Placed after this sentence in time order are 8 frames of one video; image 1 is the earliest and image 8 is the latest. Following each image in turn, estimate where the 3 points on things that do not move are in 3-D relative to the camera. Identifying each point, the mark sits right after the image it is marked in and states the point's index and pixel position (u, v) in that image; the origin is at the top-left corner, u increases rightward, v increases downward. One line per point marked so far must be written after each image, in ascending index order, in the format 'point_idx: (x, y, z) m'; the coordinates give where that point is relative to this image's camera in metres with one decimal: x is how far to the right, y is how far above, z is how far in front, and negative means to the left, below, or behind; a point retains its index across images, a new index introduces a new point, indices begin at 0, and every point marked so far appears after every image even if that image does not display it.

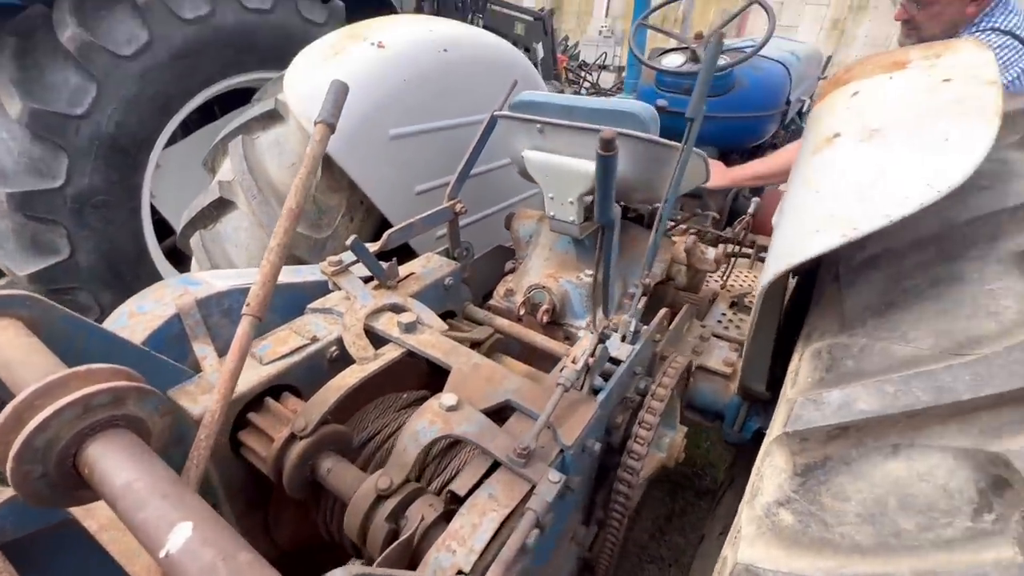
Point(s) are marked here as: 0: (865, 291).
0: (+0.5, 0.0, +0.7) m
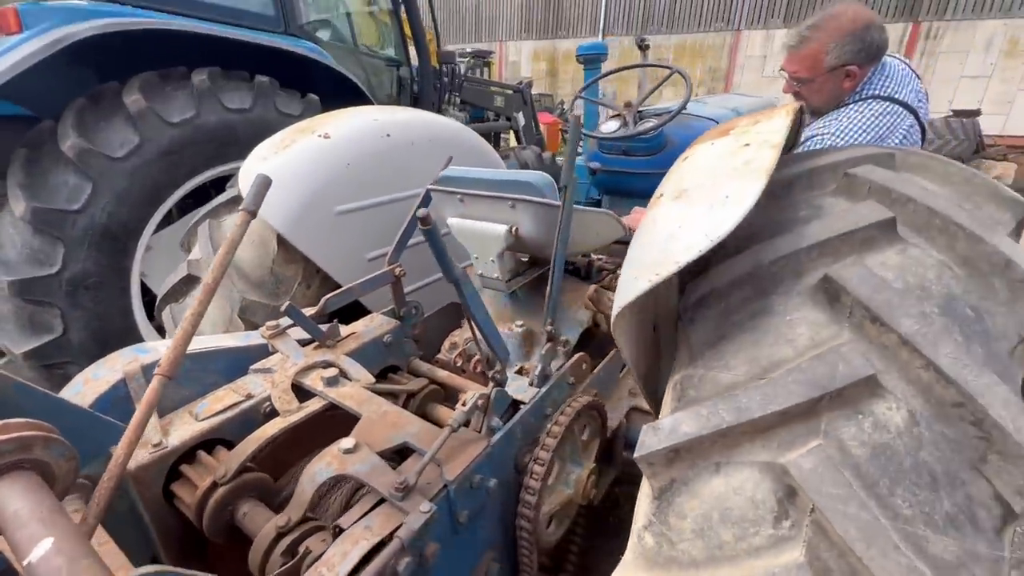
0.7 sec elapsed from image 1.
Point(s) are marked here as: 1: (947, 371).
0: (+0.3, -0.1, +0.8) m
1: (+0.5, -0.1, +0.6) m
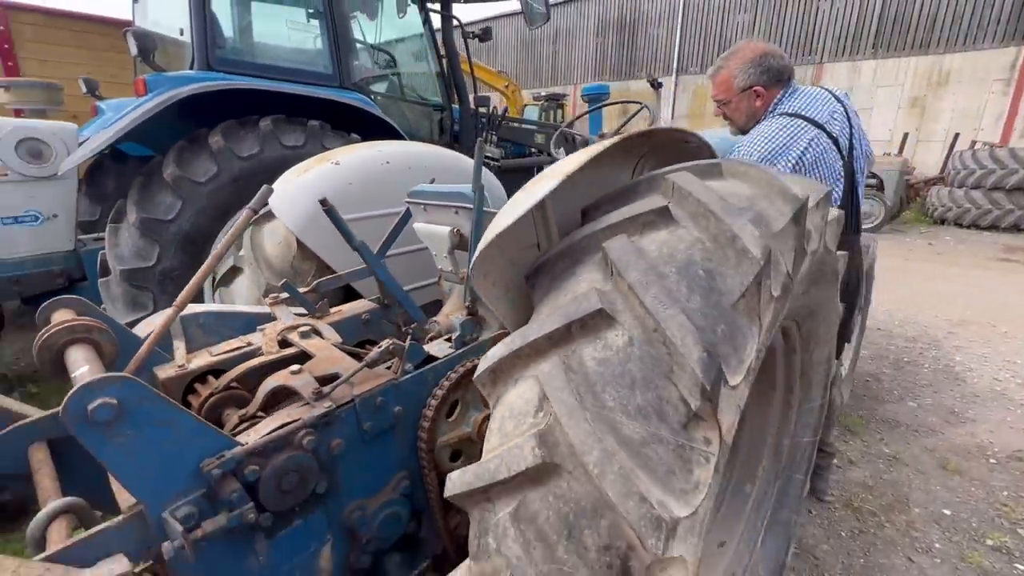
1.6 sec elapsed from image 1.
0: (+0.1, 0.0, +1.0) m
1: (+0.2, 0.0, +0.8) m
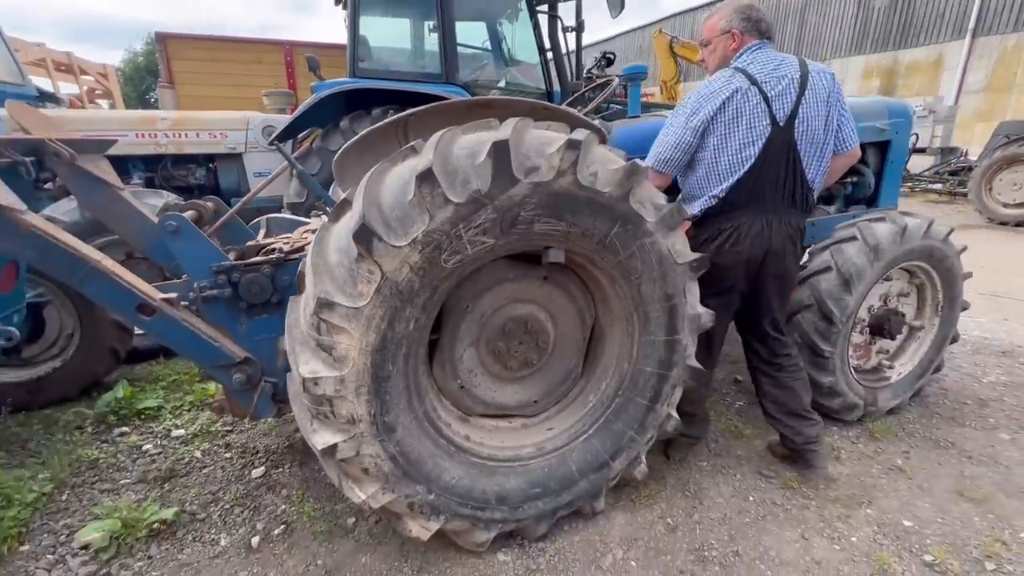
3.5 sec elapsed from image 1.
0: (-0.5, +0.3, +1.8) m
1: (-0.5, +0.3, +1.5) m
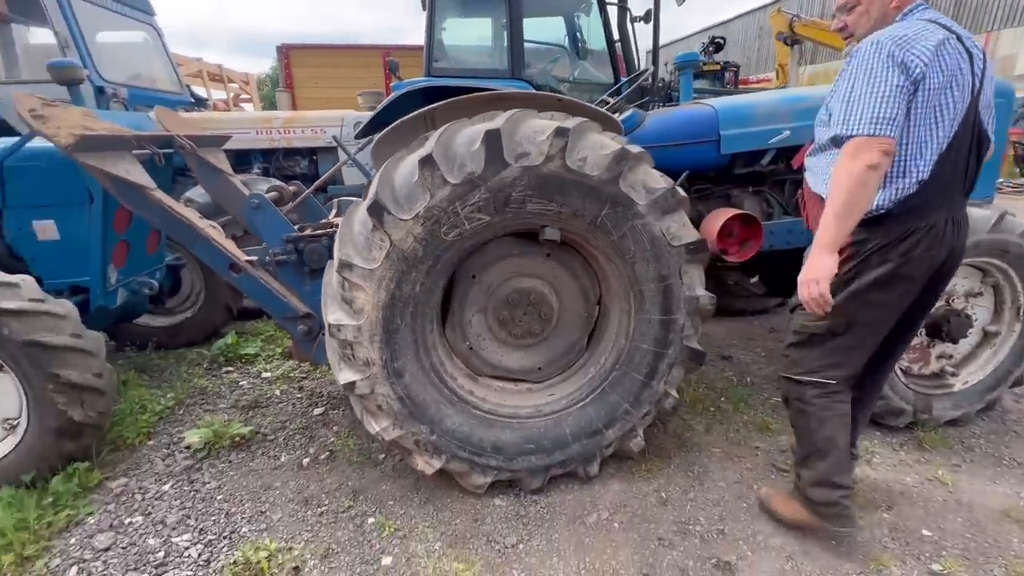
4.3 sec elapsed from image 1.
0: (-0.5, +0.5, +2.1) m
1: (-0.5, +0.4, +1.8) m
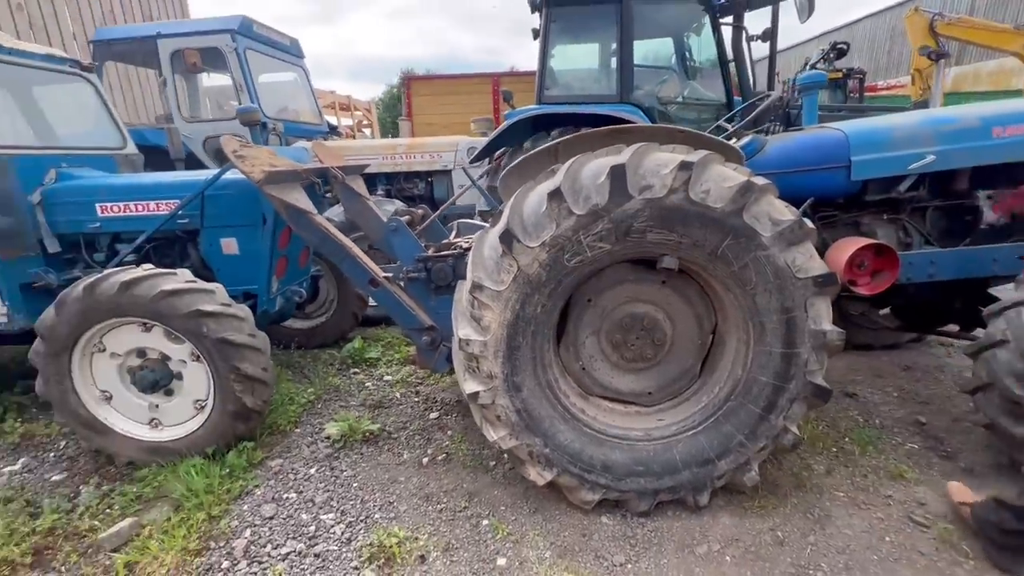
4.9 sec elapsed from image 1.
0: (0.0, +0.4, +2.2) m
1: (0.0, +0.3, +2.0) m
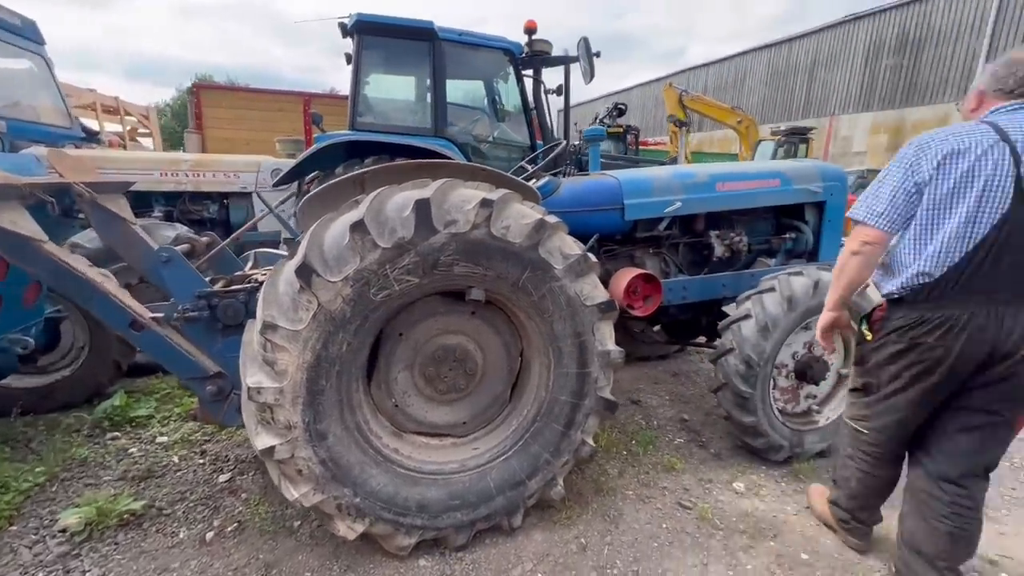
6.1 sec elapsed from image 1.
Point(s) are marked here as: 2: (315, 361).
0: (-0.8, +0.2, +2.1) m
1: (-0.8, +0.2, +1.8) m
2: (-0.7, -0.3, +1.8) m
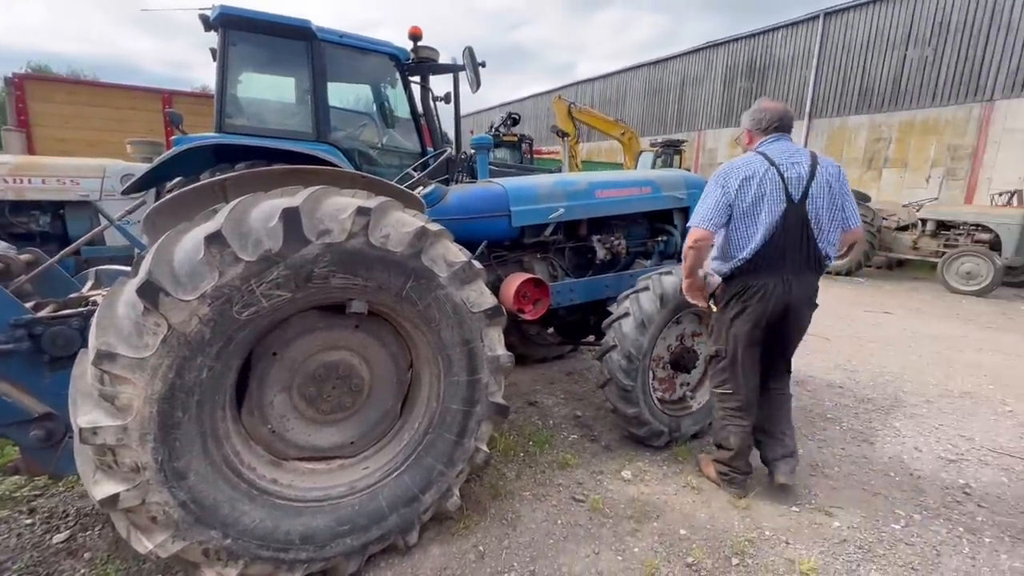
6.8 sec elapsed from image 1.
0: (-1.3, +0.1, +1.9) m
1: (-1.2, +0.1, +1.6) m
2: (-1.2, -0.3, +1.6) m
